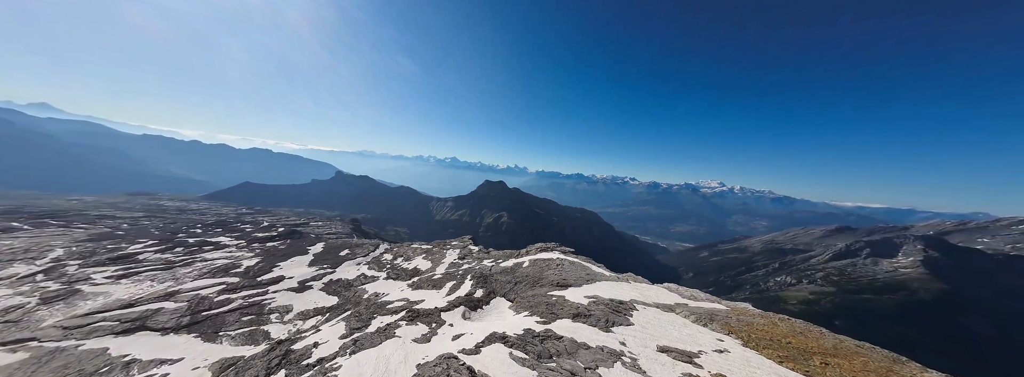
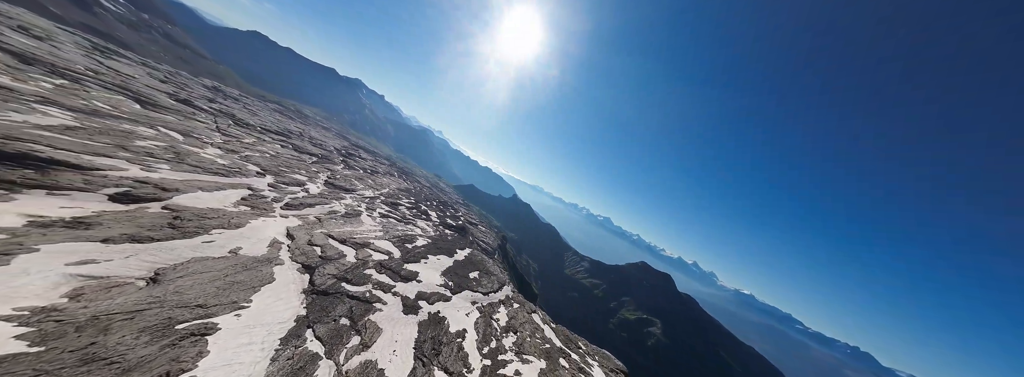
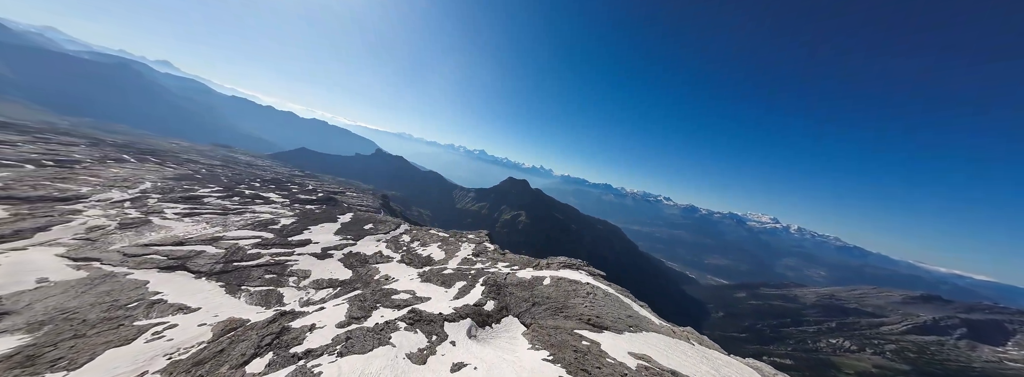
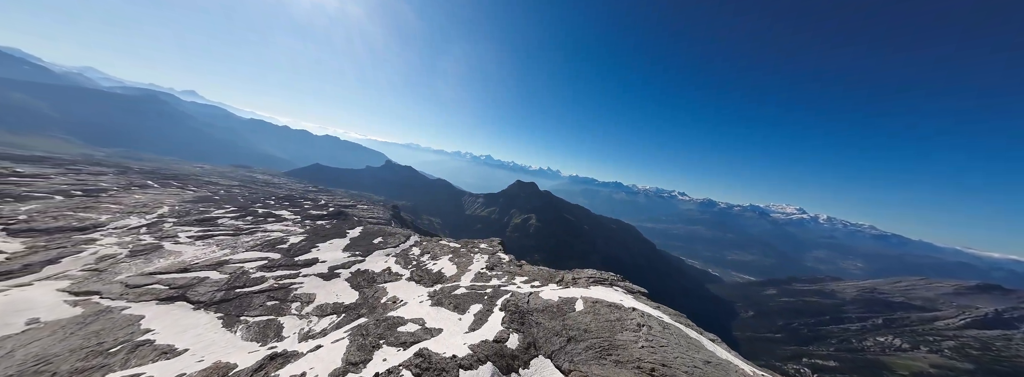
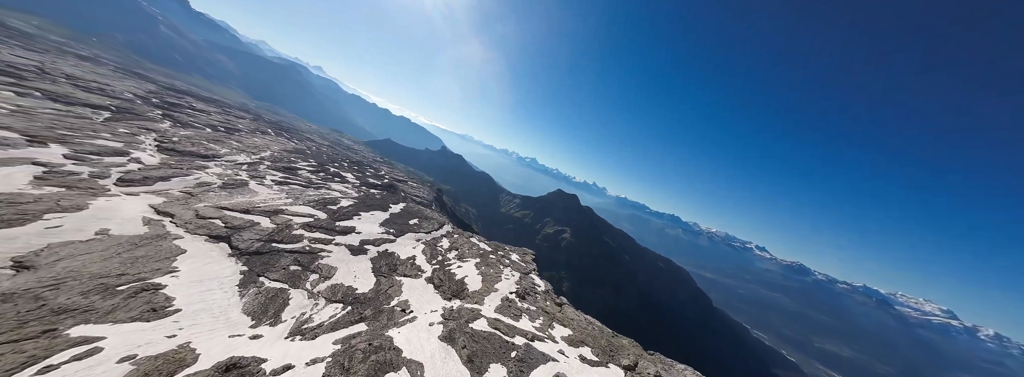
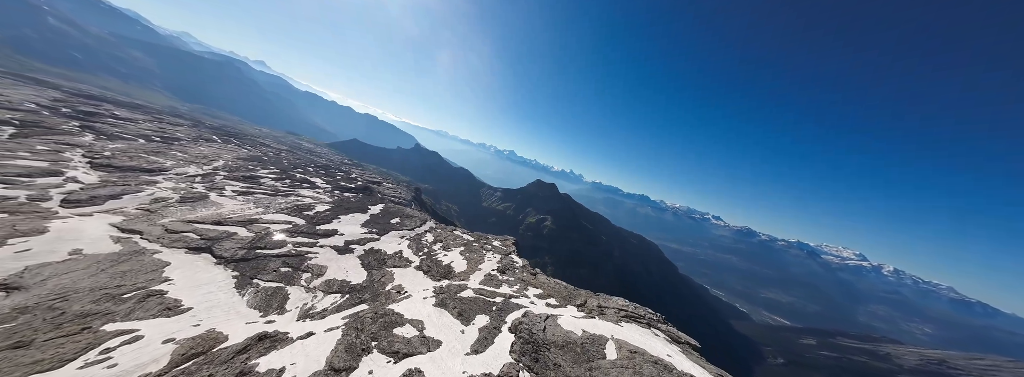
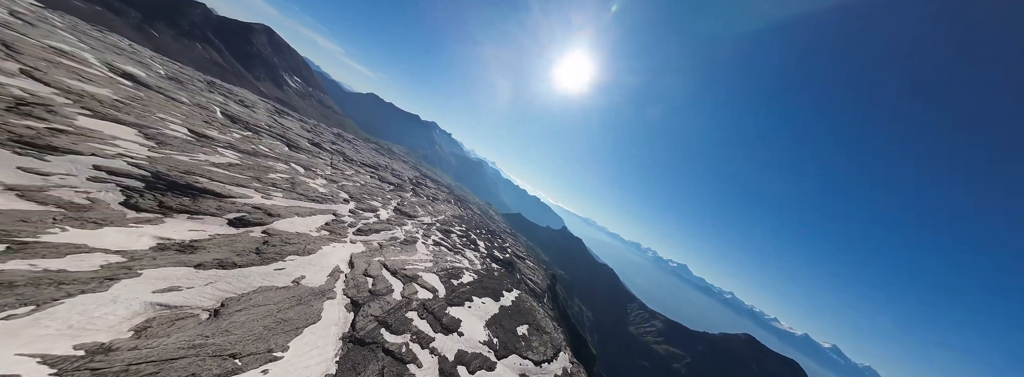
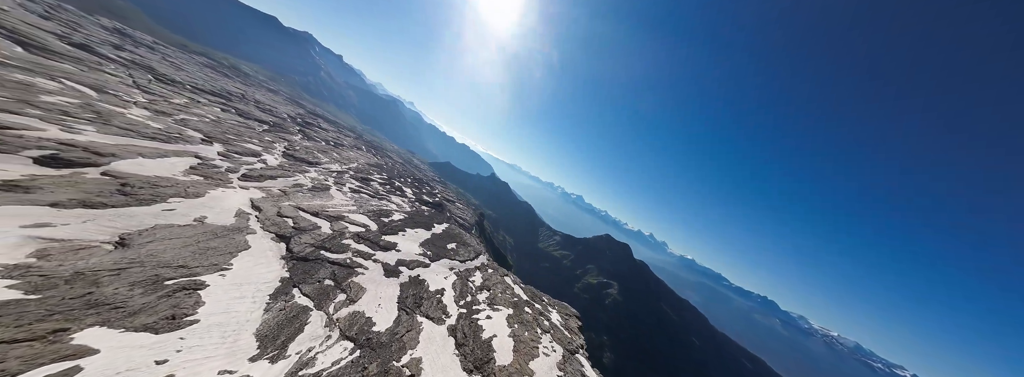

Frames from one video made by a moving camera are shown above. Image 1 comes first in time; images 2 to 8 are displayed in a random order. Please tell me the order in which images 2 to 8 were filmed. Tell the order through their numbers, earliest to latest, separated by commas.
3, 4, 6, 5, 8, 2, 7
